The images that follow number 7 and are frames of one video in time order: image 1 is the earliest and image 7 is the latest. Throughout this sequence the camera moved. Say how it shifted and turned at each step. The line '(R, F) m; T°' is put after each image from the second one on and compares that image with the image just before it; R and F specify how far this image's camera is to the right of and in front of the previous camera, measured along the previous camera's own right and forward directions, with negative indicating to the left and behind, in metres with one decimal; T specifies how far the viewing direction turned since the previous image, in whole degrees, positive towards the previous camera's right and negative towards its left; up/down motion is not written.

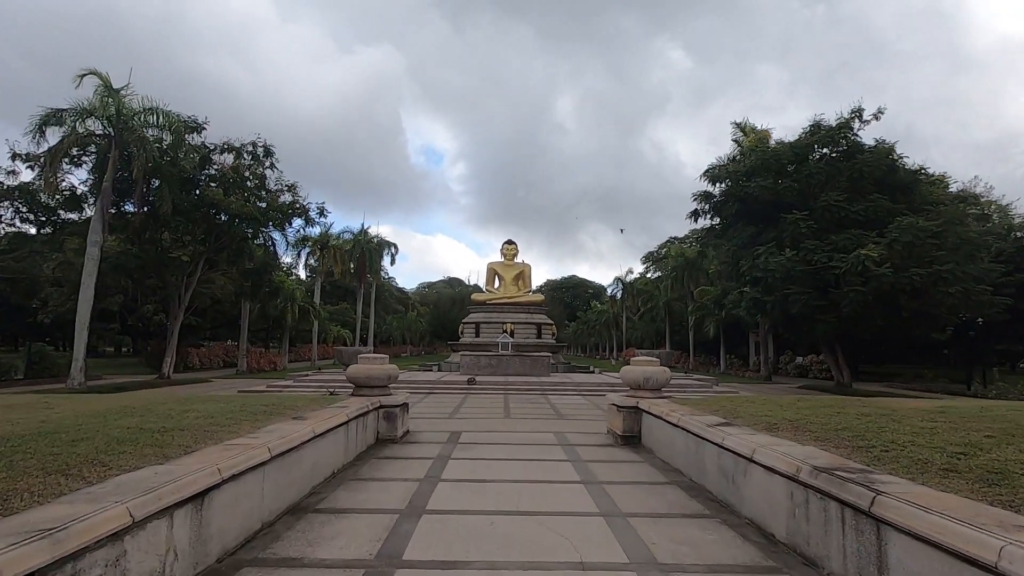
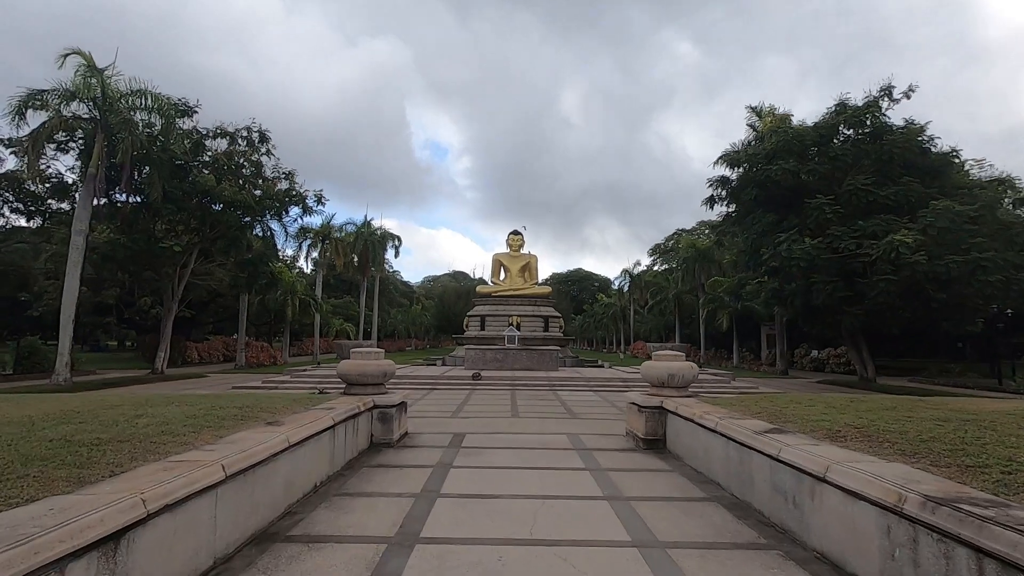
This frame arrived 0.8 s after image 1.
(0.0, +0.9) m; -1°
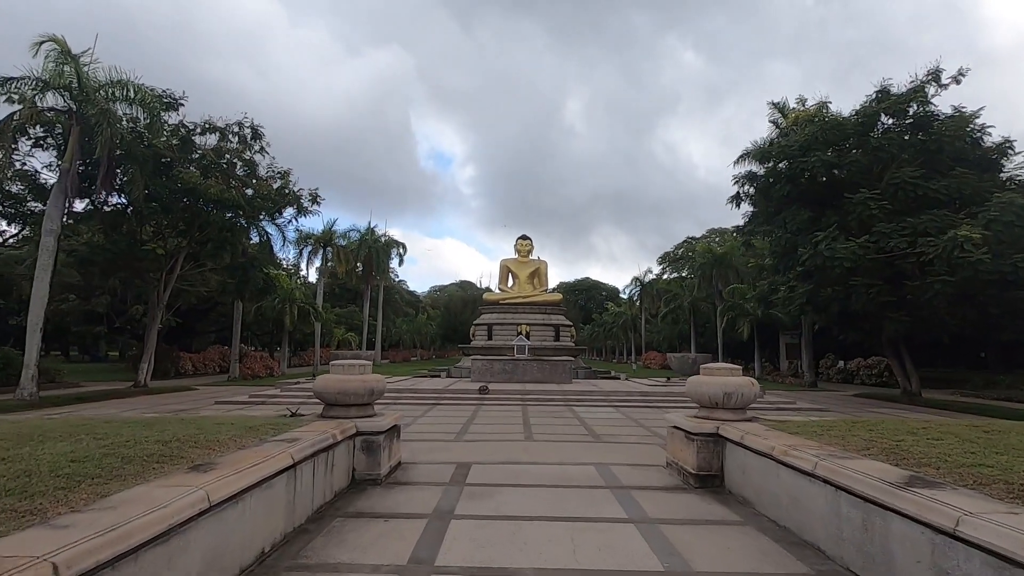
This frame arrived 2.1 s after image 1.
(-0.1, +1.5) m; -1°
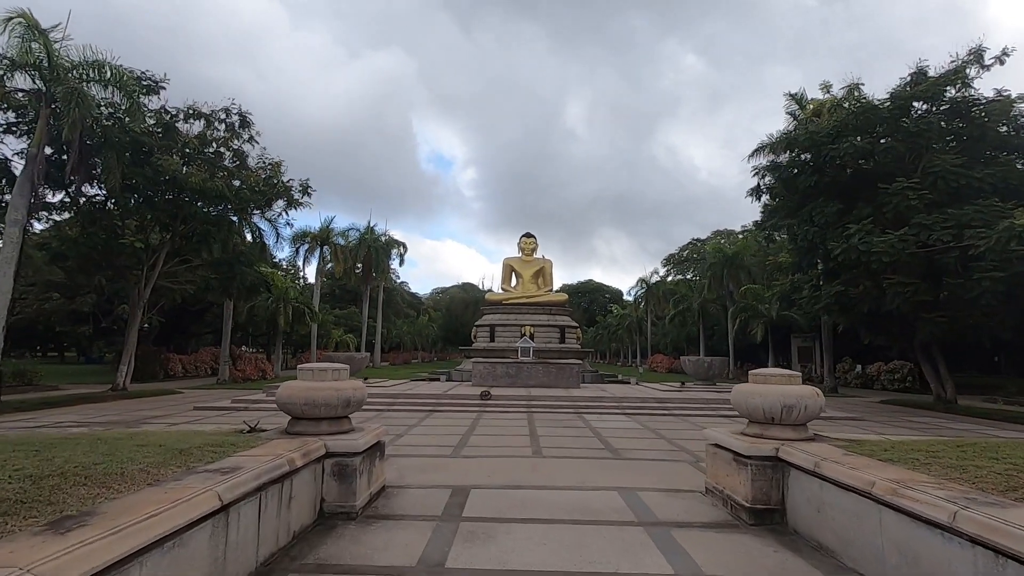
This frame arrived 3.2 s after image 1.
(-0.1, +1.2) m; 0°
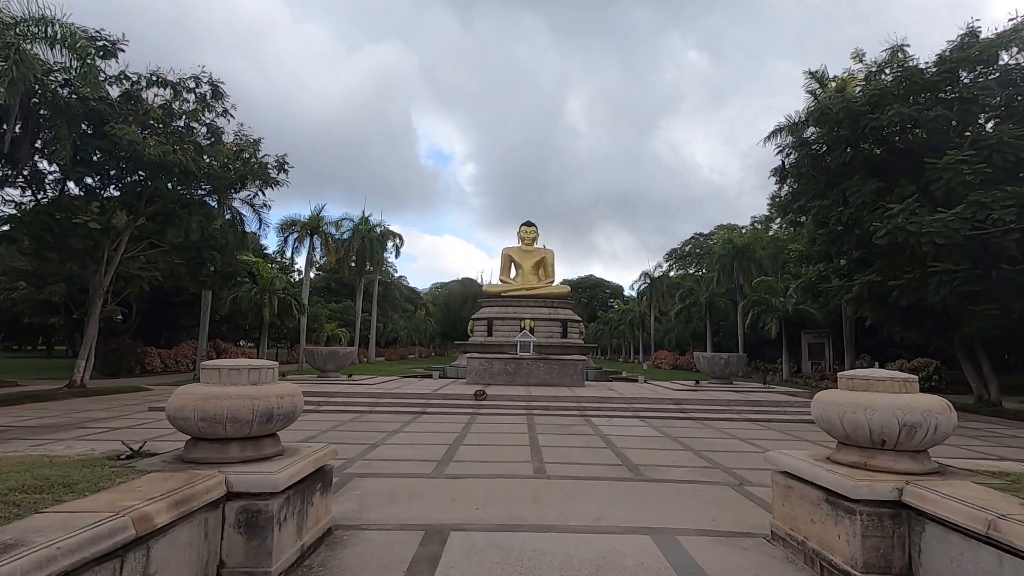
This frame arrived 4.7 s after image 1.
(0.0, +1.6) m; 0°
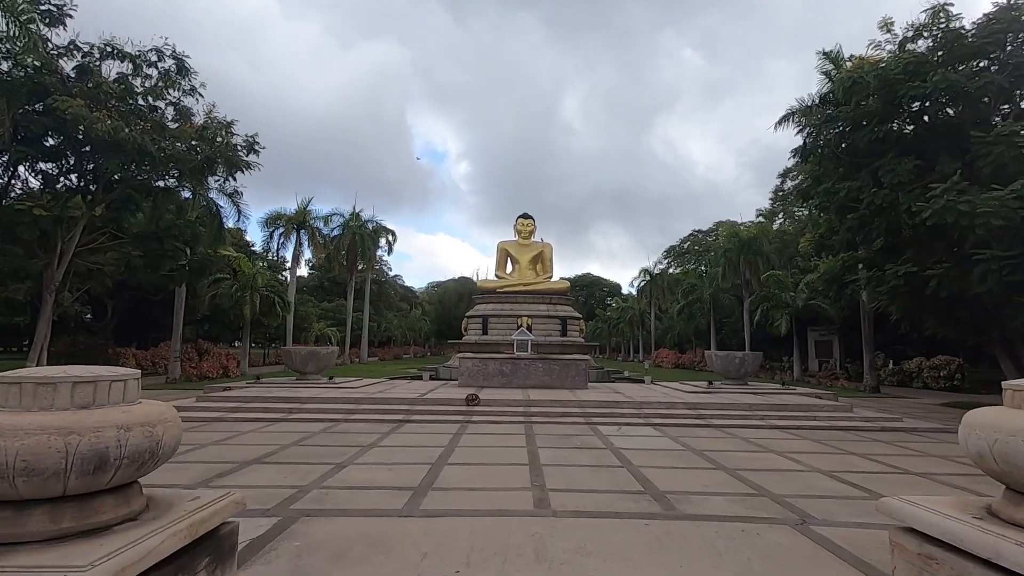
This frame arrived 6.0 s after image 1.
(0.0, +1.4) m; 0°
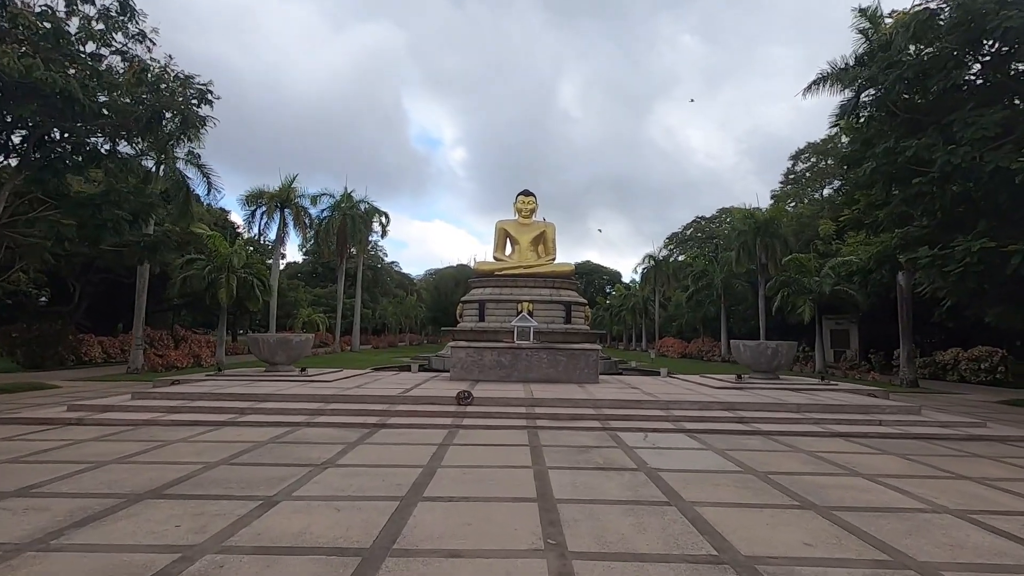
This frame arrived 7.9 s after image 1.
(0.0, +2.0) m; 0°
